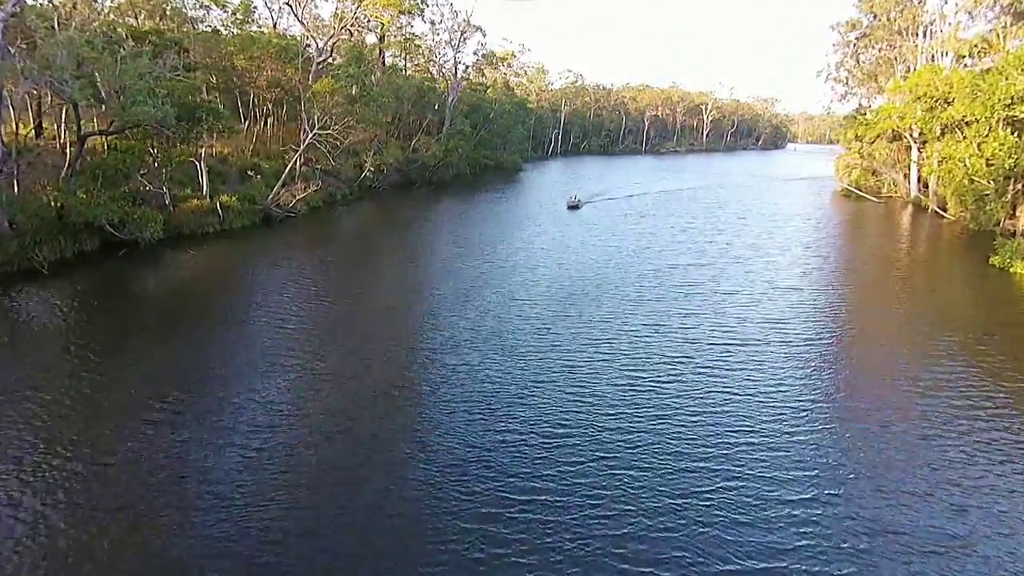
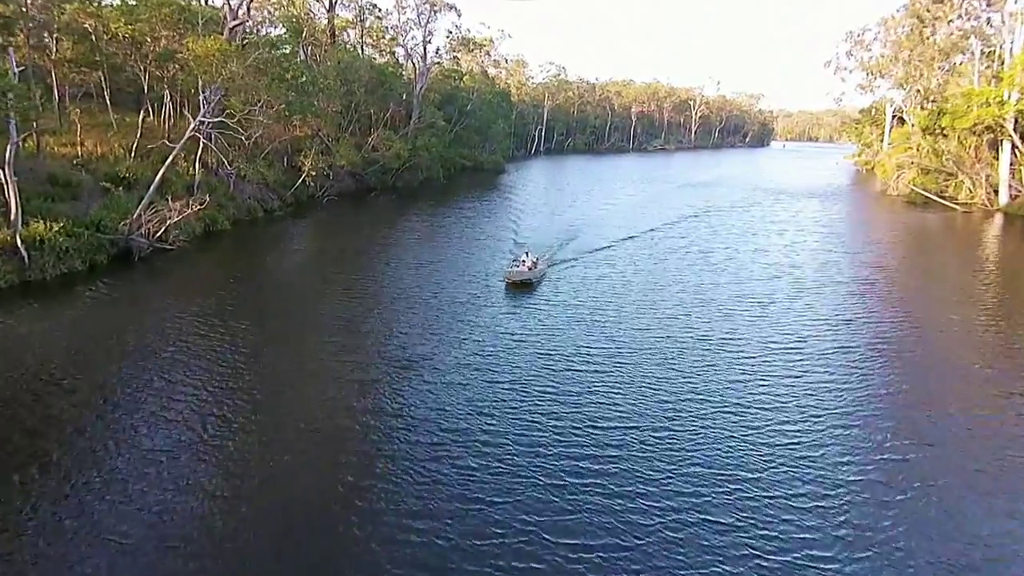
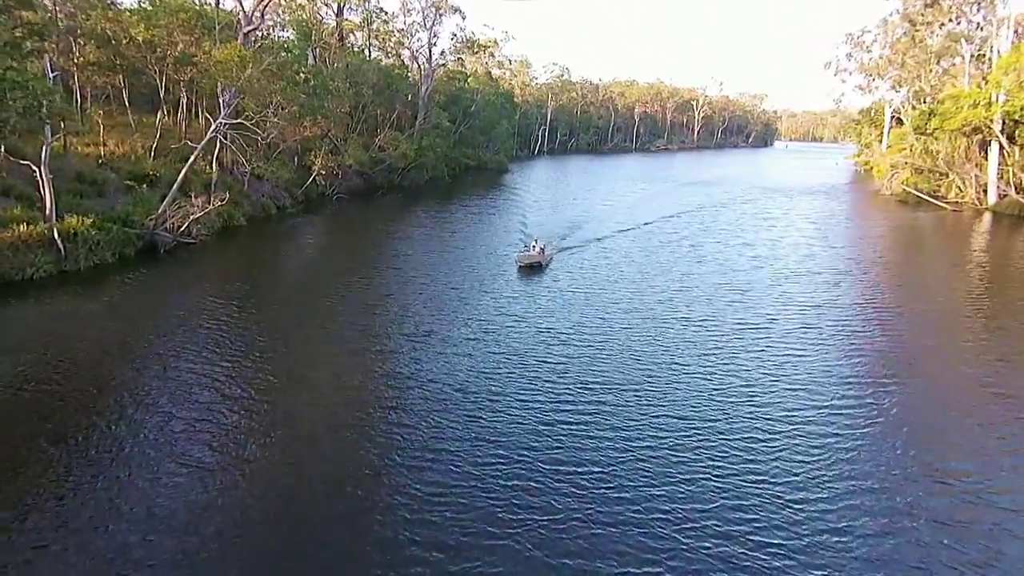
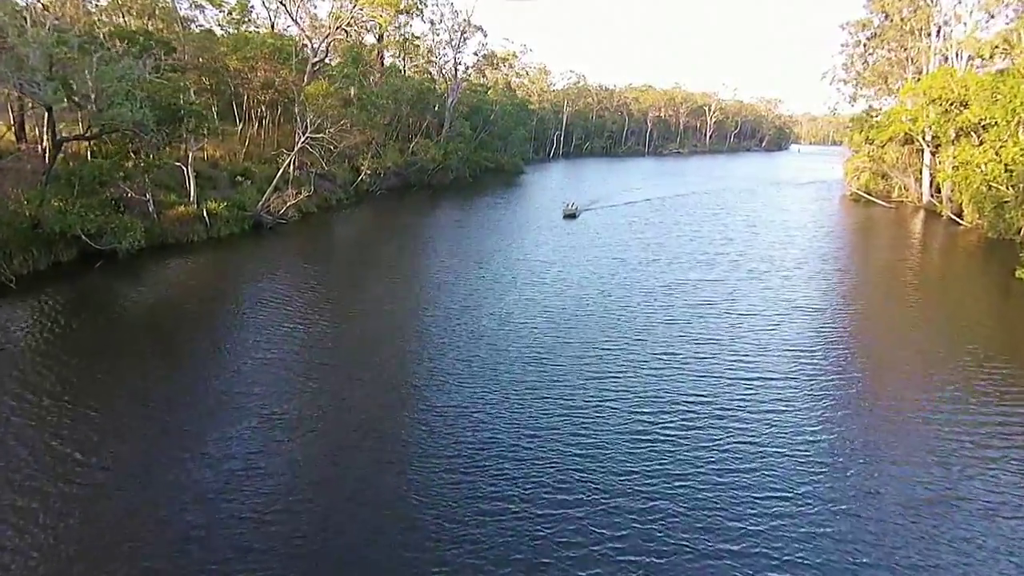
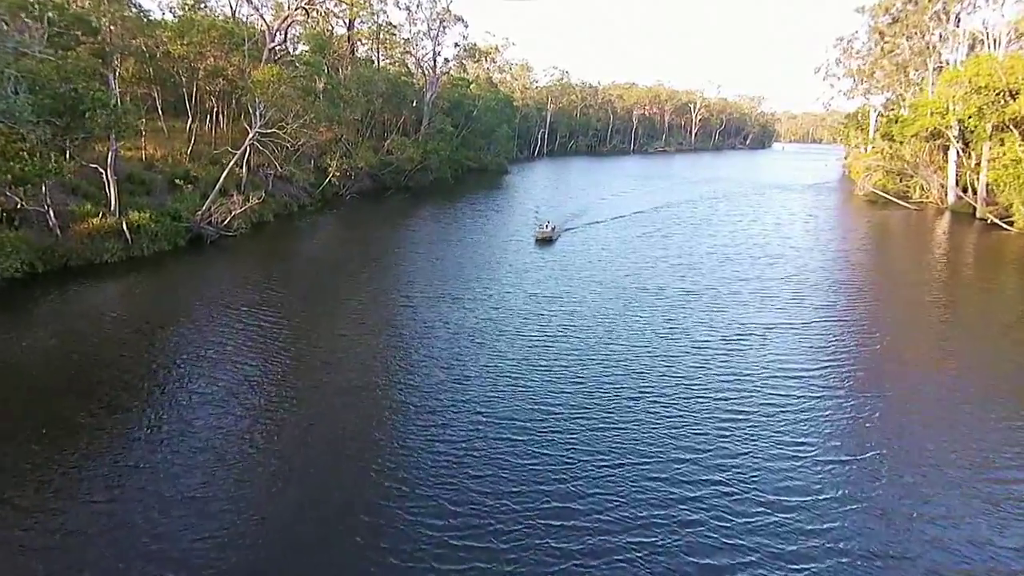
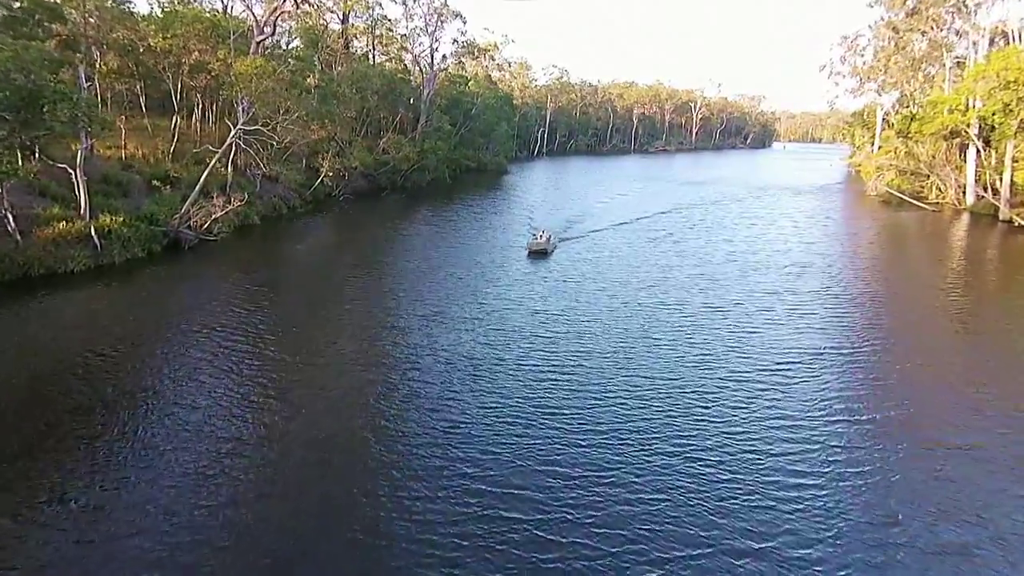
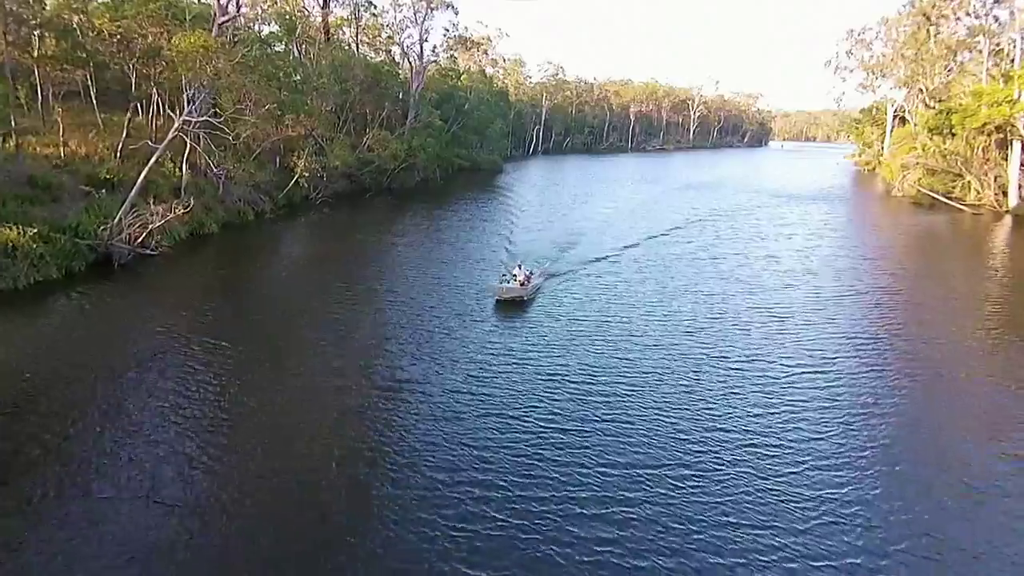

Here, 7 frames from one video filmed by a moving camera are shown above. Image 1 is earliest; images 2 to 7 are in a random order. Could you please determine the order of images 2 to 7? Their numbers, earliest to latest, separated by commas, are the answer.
4, 5, 6, 3, 2, 7
